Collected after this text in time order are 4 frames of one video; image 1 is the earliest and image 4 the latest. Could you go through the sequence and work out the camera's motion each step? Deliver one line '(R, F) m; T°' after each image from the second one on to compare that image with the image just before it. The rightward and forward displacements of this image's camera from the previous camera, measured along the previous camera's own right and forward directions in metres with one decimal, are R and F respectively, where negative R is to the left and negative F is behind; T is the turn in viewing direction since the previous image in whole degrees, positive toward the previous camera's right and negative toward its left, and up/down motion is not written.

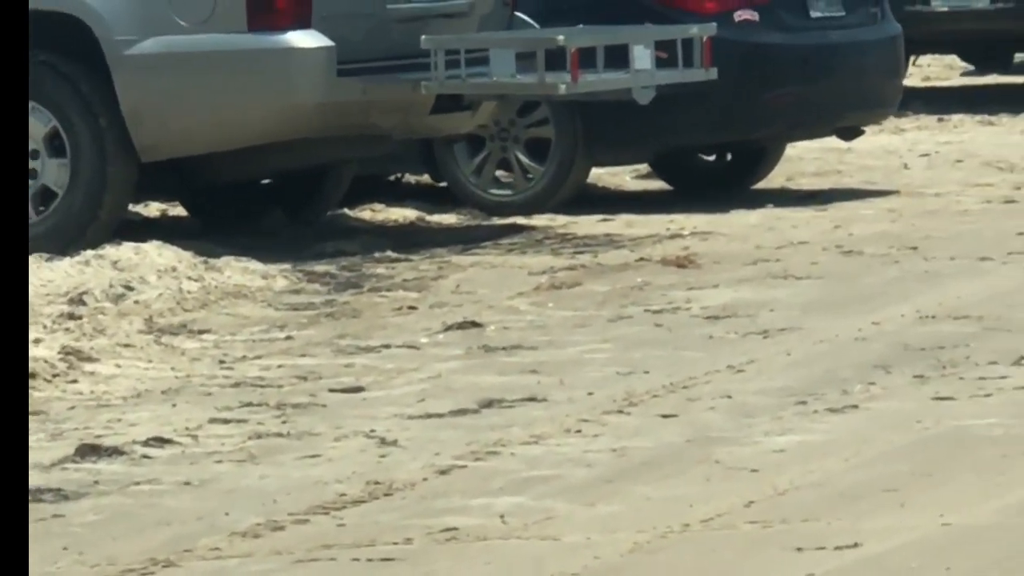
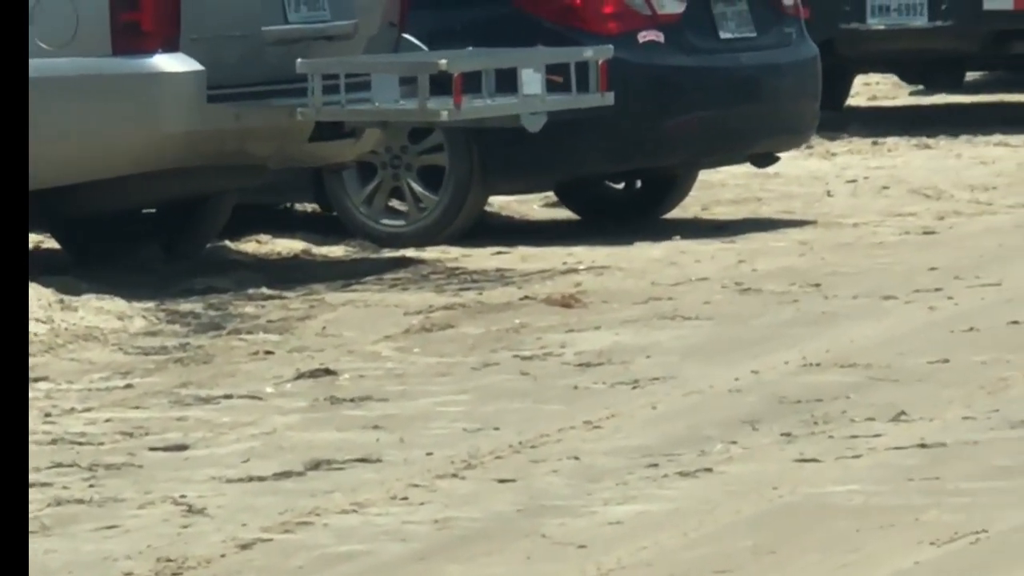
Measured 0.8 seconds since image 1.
(+0.3, +0.5) m; 0°
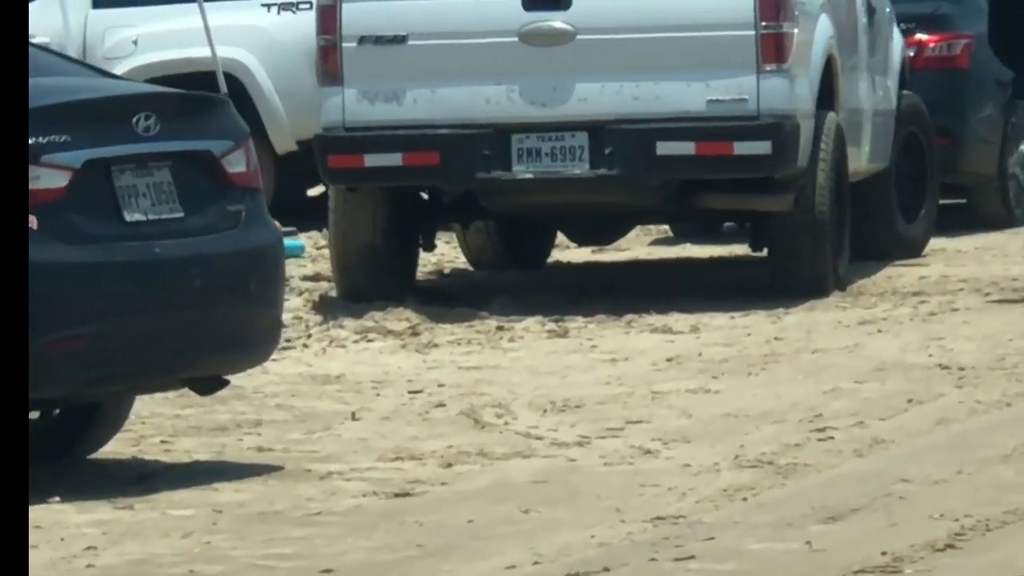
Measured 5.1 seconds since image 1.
(+1.6, +2.4) m; -1°
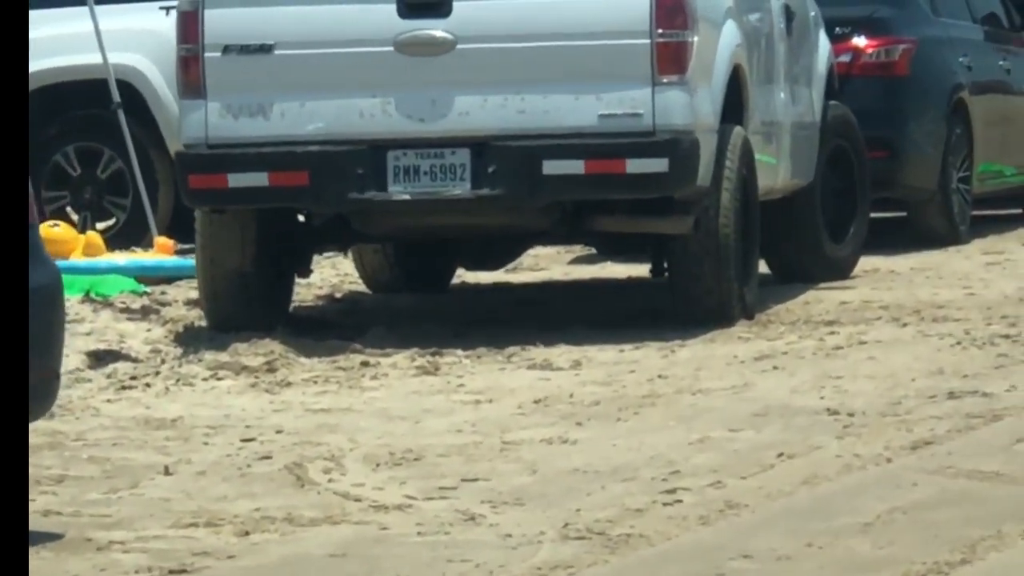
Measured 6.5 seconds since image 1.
(+0.5, +0.7) m; -1°
